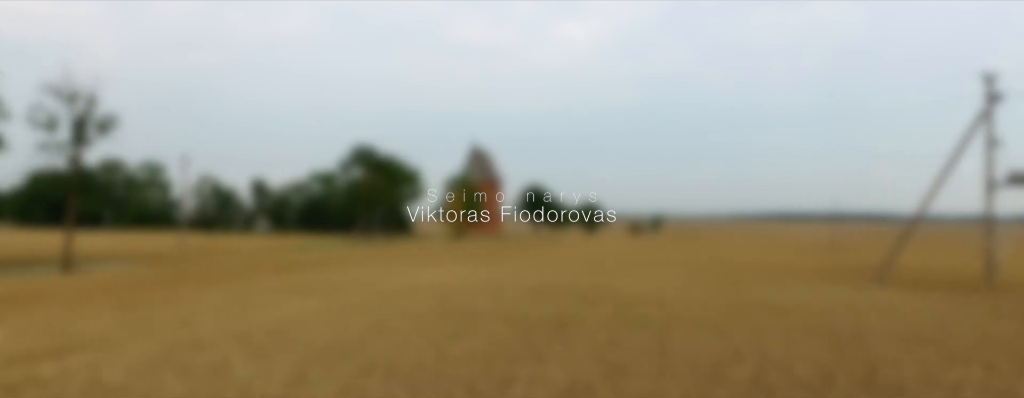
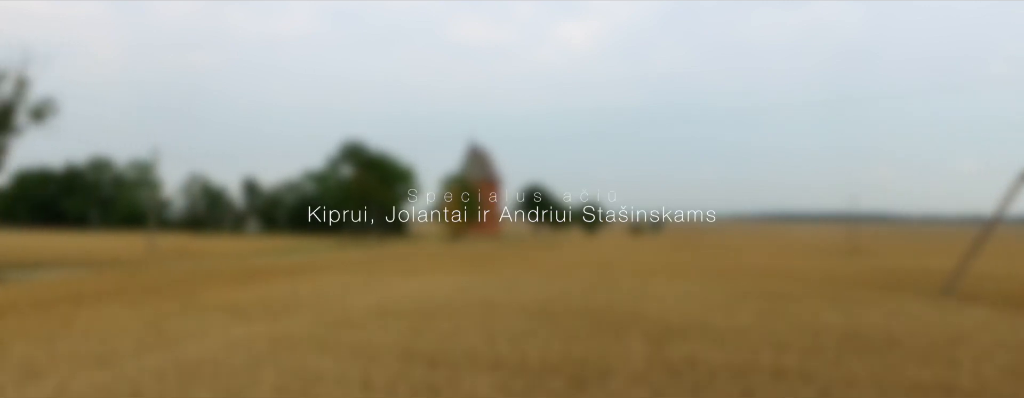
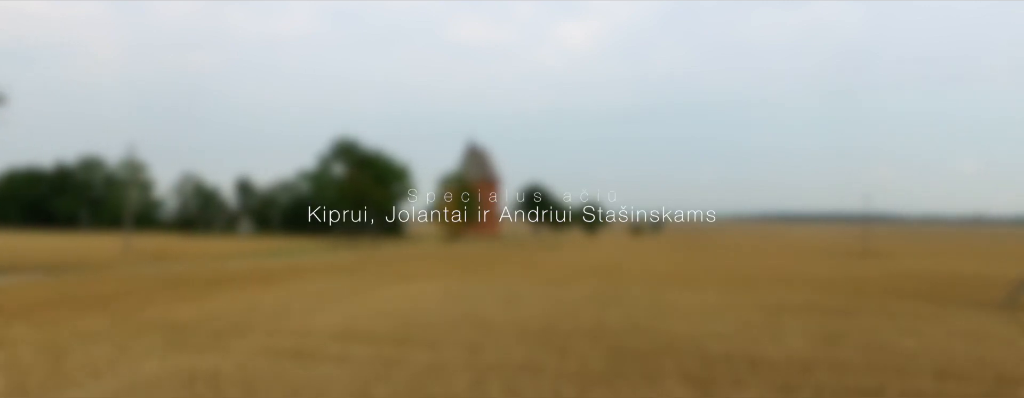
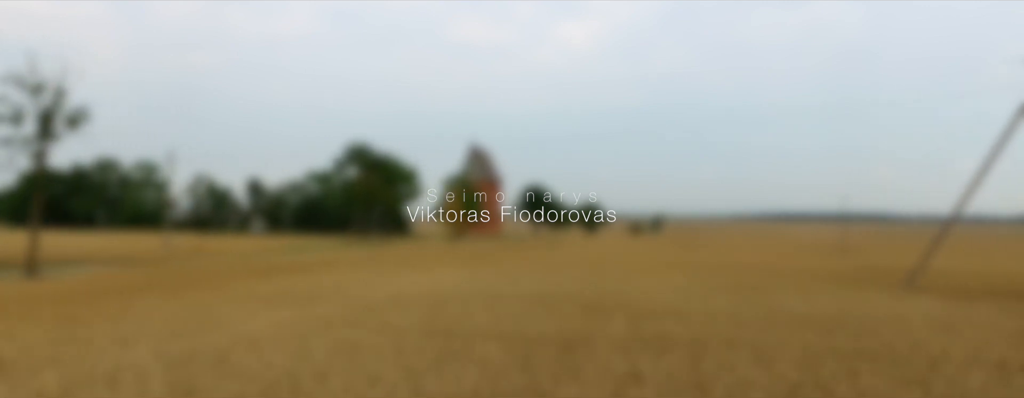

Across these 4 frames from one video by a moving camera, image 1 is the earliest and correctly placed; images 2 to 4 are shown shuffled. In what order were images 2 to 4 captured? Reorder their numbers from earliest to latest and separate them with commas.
4, 2, 3
